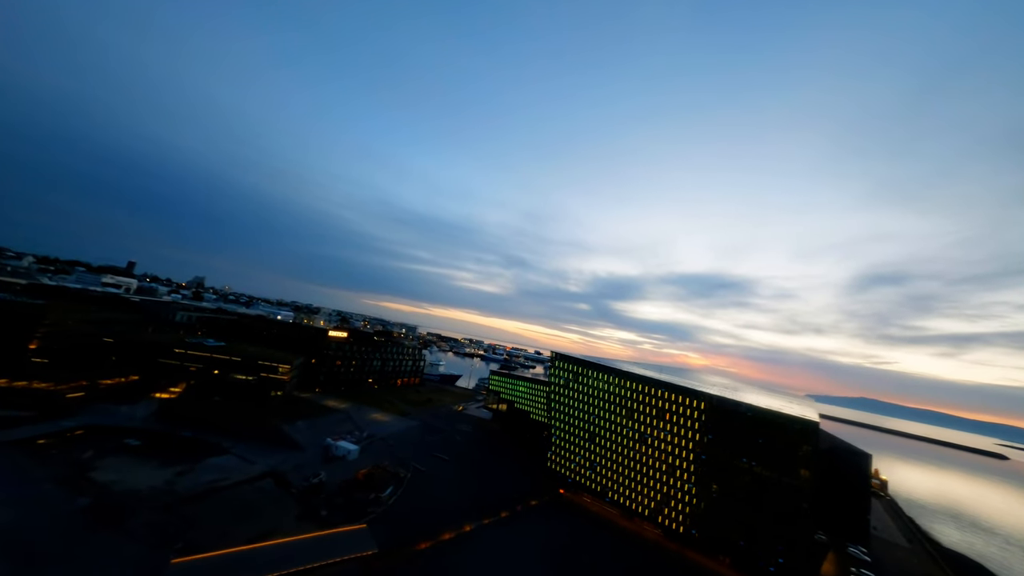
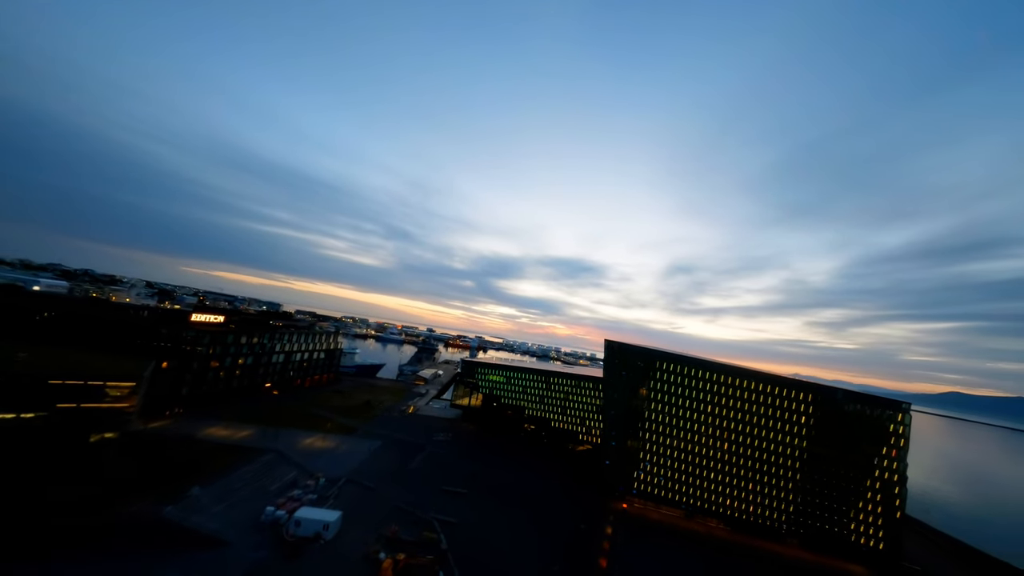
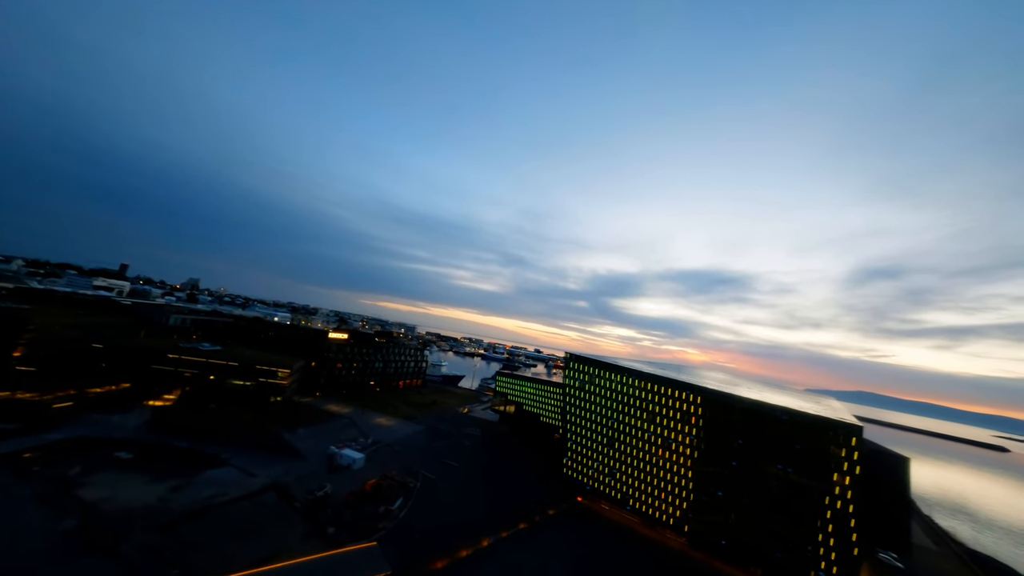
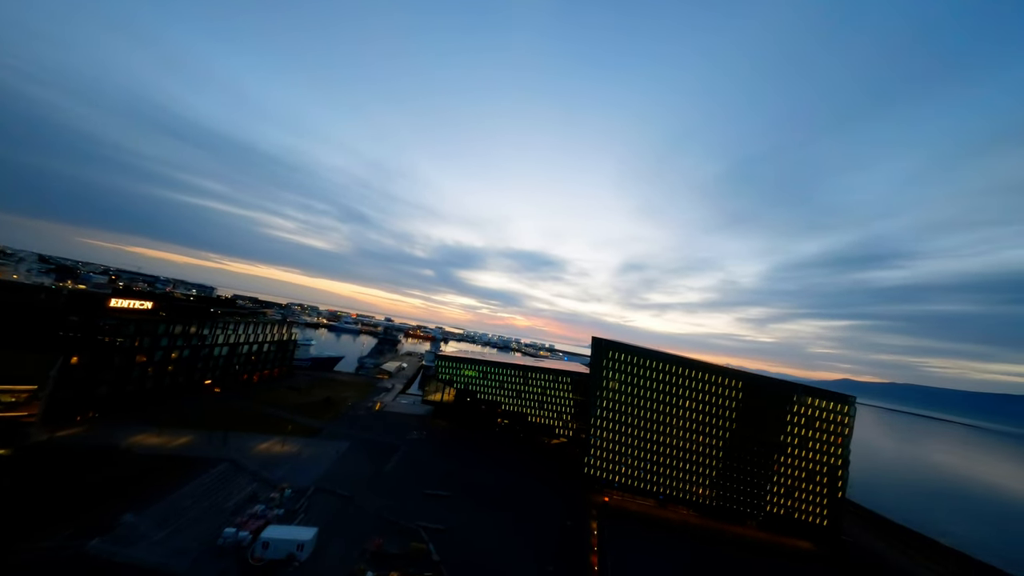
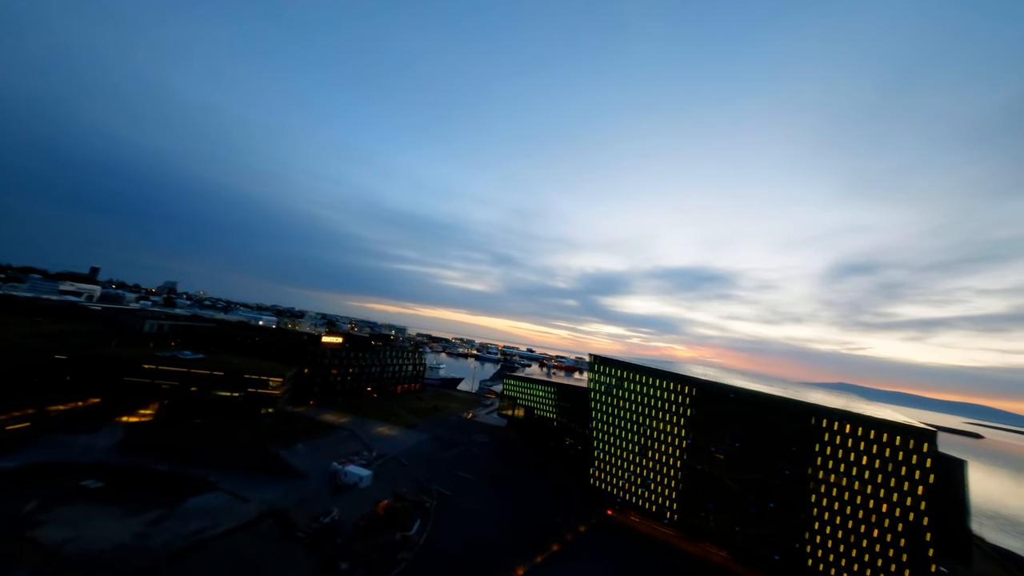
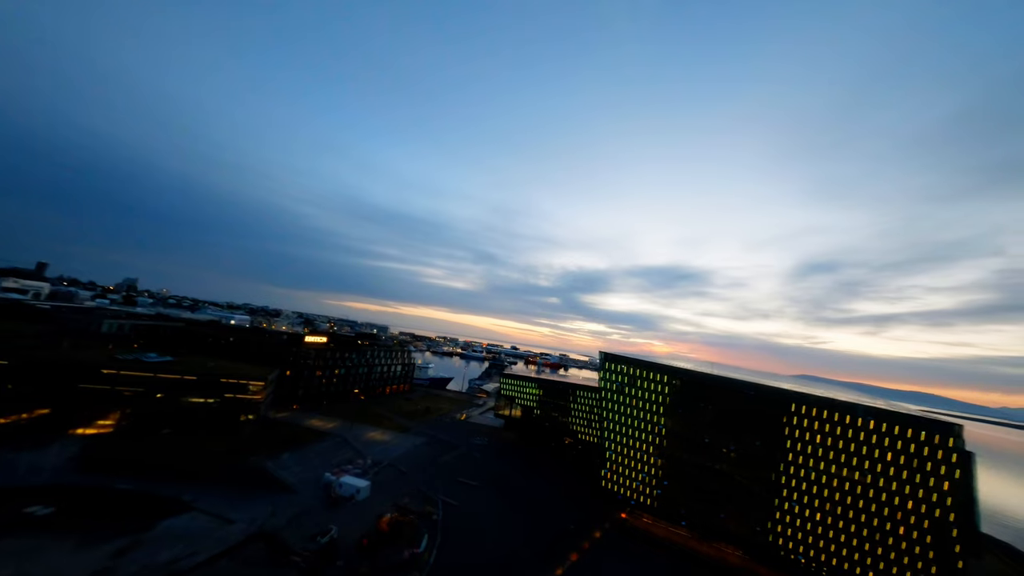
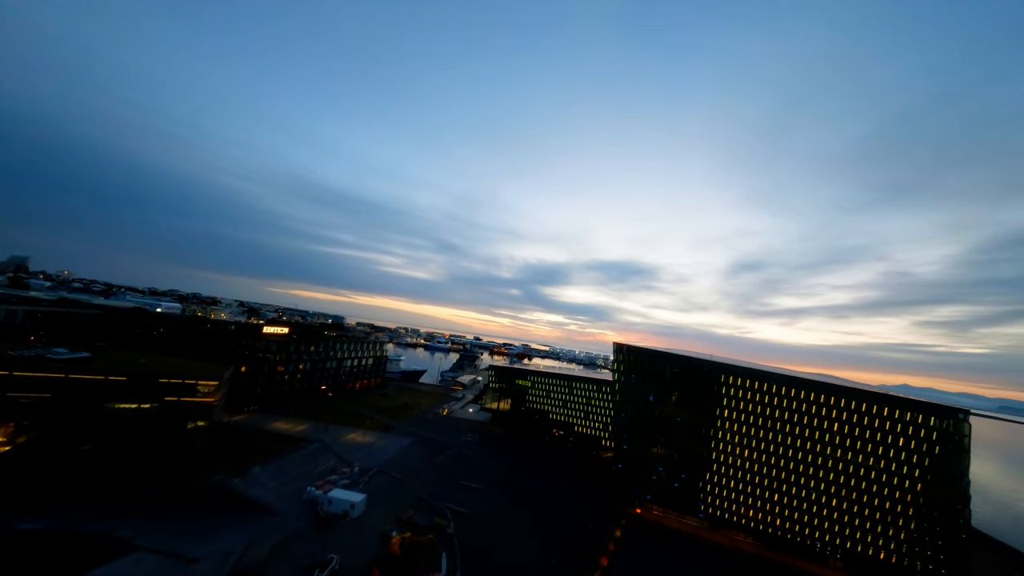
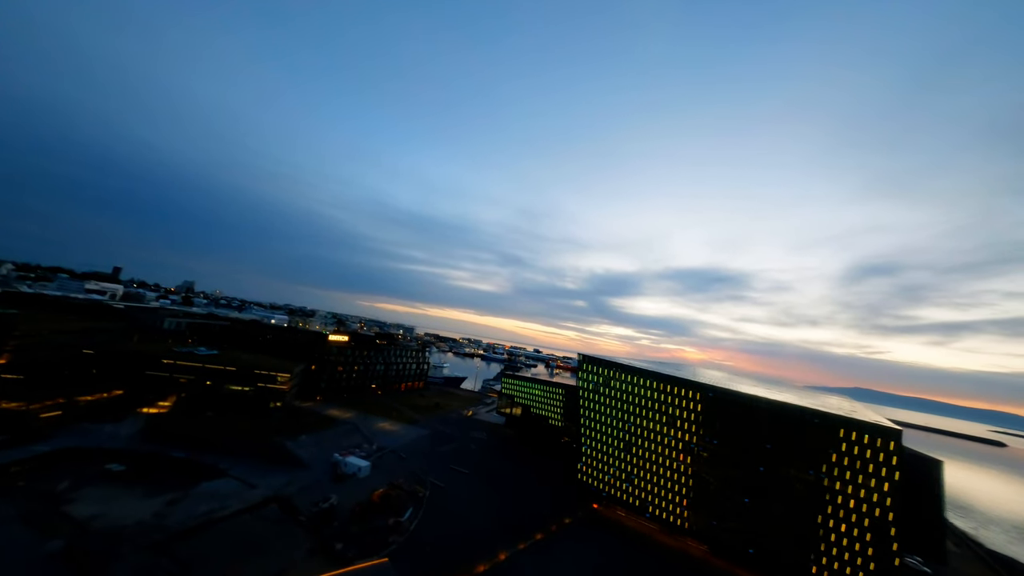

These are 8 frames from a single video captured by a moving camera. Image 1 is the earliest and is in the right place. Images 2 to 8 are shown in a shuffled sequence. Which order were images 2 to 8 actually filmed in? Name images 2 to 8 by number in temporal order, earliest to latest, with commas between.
3, 8, 5, 6, 7, 2, 4
